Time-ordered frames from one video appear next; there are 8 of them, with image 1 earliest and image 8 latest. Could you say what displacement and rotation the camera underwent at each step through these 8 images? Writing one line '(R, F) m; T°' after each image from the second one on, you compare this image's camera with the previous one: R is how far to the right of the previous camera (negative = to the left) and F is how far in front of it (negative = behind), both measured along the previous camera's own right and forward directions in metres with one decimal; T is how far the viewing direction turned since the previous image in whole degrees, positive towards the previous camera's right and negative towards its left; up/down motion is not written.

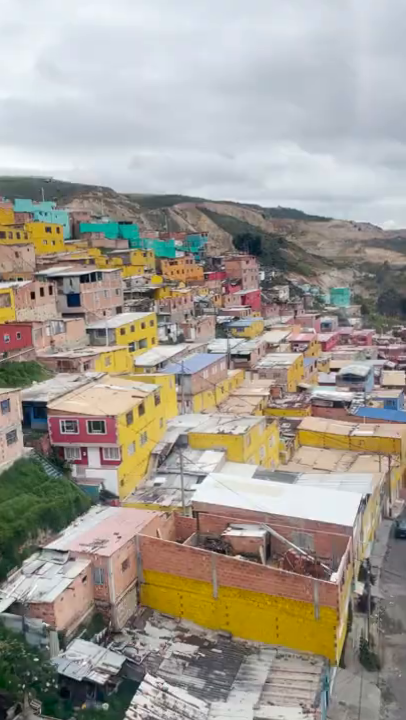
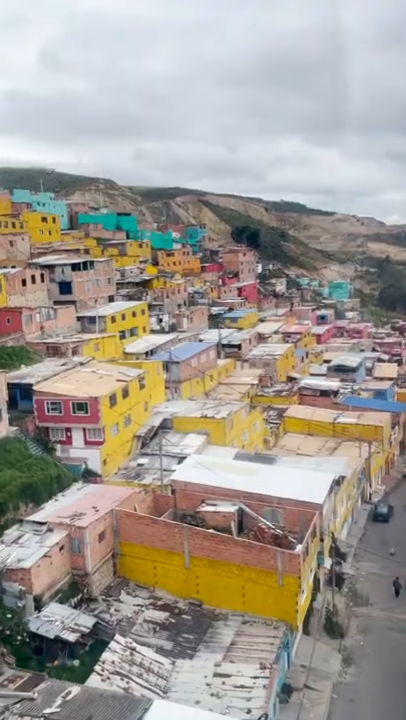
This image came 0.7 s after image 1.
(+0.8, -0.8) m; 0°
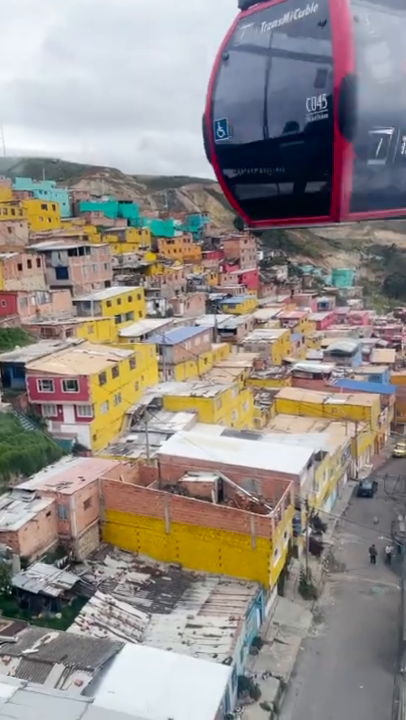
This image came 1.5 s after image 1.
(+0.8, -0.9) m; -1°
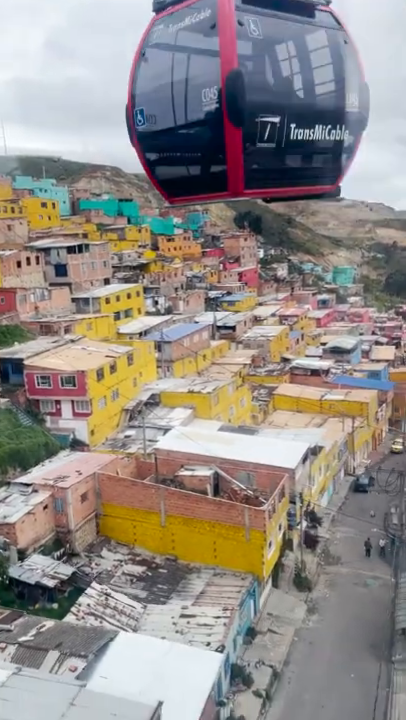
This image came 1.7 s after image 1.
(+0.2, -0.2) m; 0°
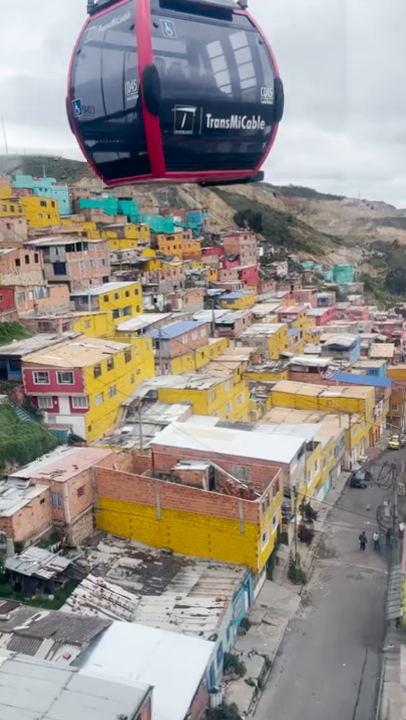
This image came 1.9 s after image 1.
(+0.2, -0.2) m; 0°
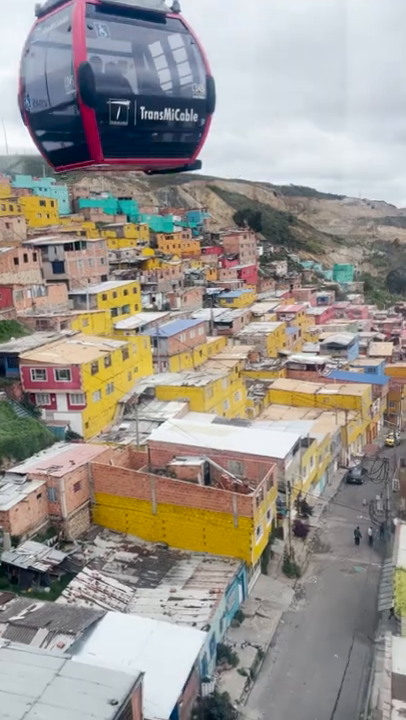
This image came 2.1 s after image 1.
(+0.2, -0.2) m; 0°
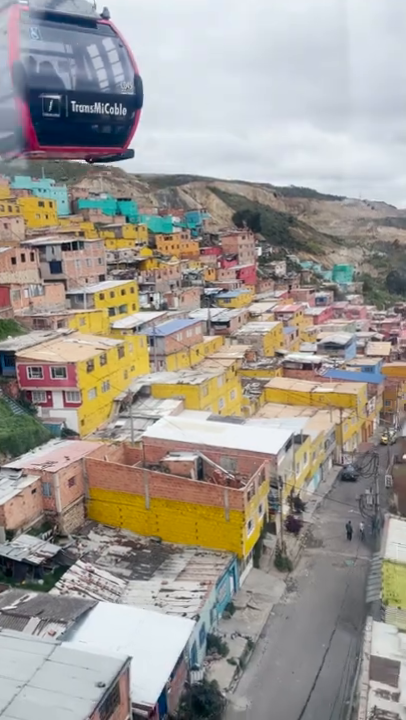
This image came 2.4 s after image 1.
(+0.3, -0.3) m; 0°
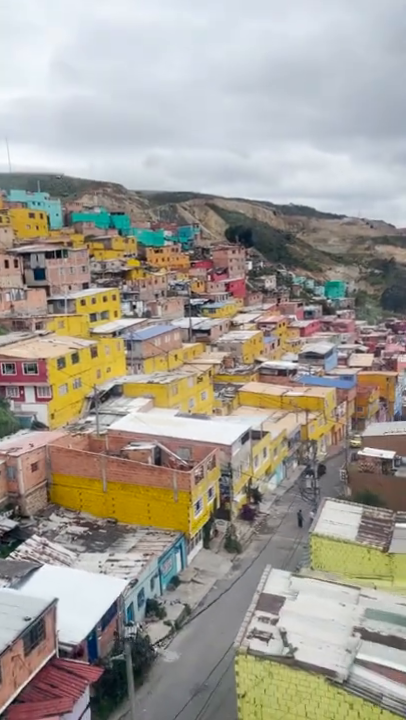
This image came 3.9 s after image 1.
(+1.5, -1.5) m; 0°
